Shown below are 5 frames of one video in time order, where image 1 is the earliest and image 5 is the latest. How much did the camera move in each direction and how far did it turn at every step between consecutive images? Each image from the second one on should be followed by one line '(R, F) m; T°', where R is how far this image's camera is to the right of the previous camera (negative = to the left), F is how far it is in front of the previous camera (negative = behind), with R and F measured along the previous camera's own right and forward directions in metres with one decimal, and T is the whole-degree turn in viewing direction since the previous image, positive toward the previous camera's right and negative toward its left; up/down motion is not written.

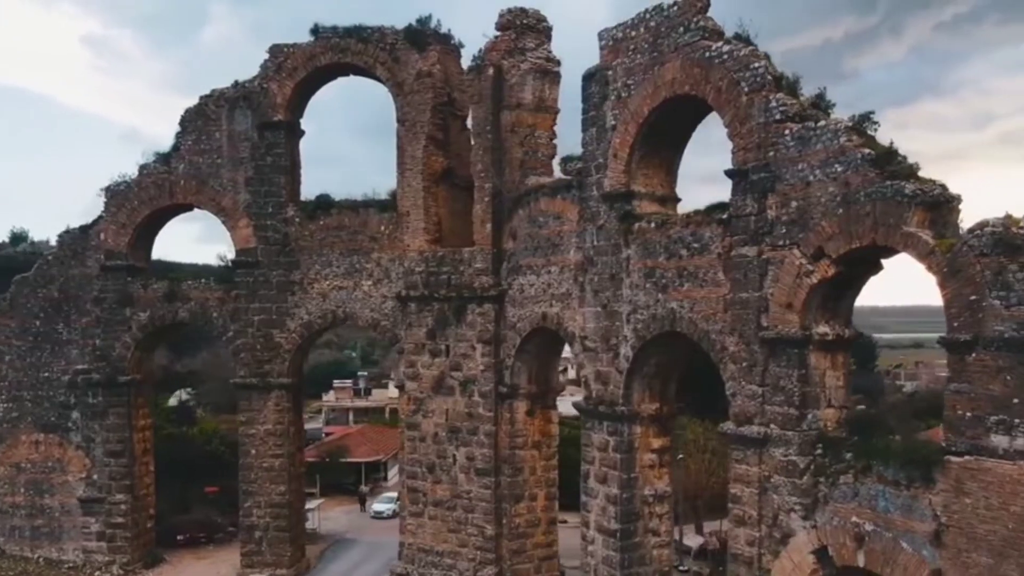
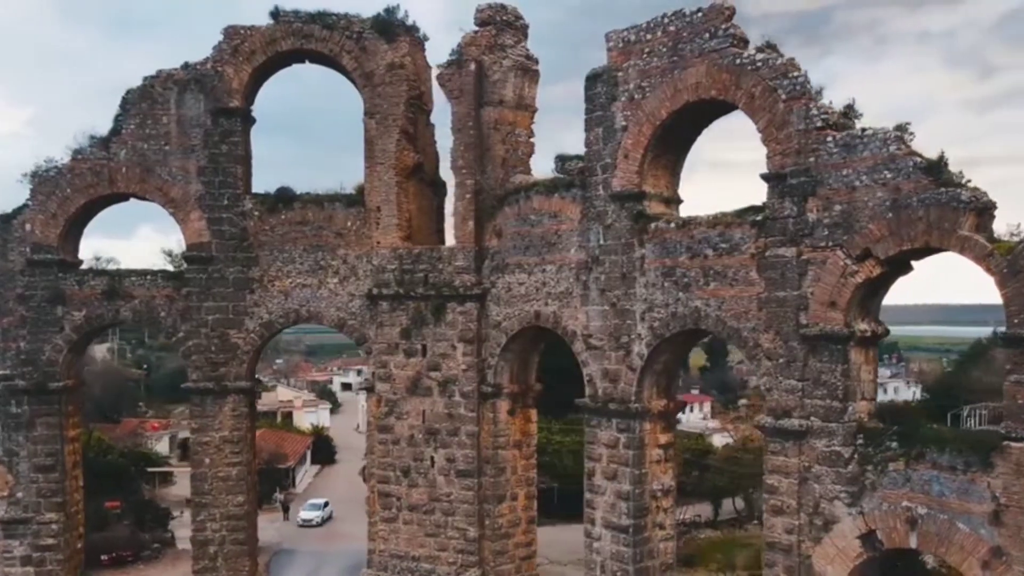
(-2.5, +0.3) m; +11°
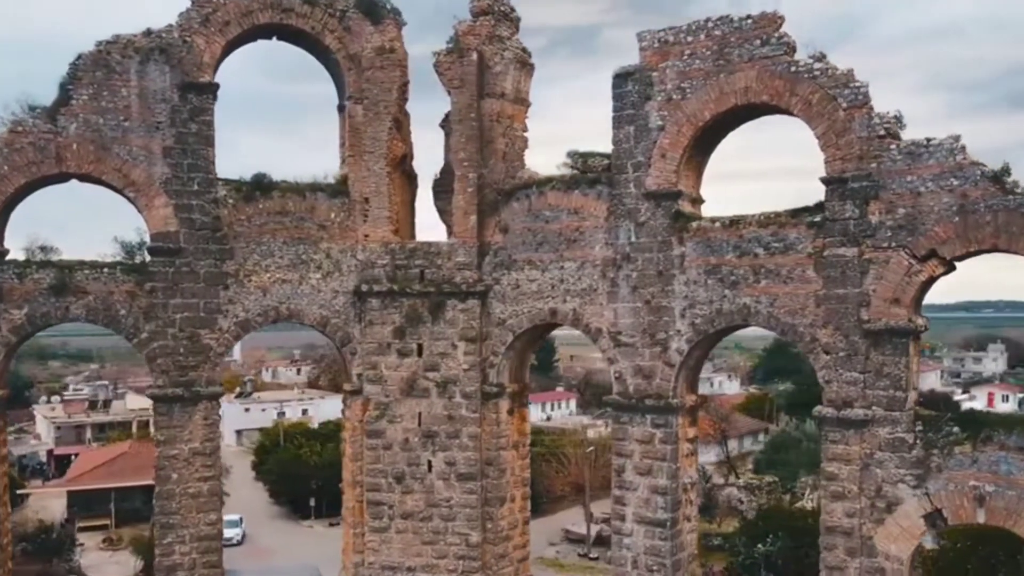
(-3.6, +0.7) m; +15°
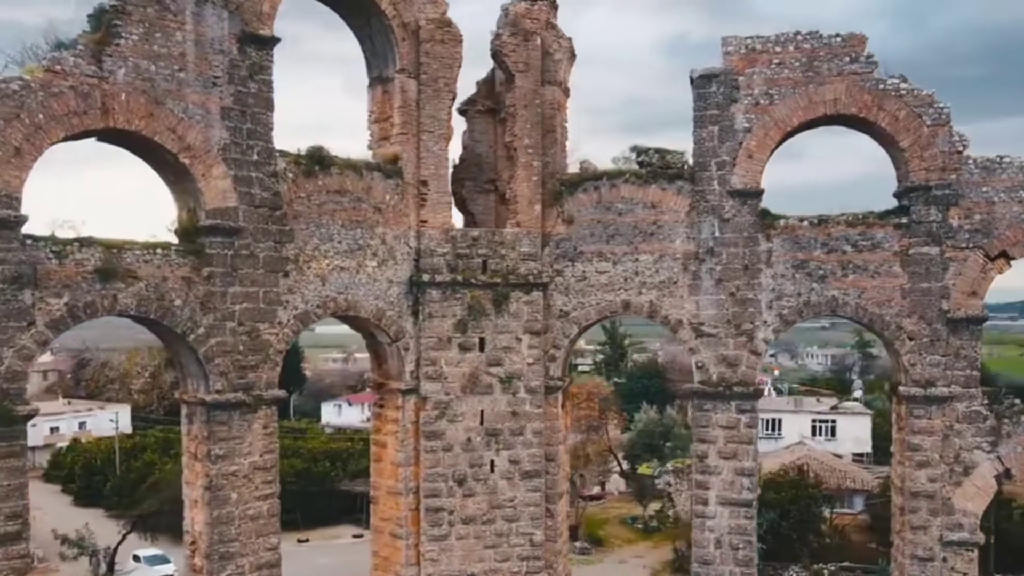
(-6.3, +1.7) m; +23°
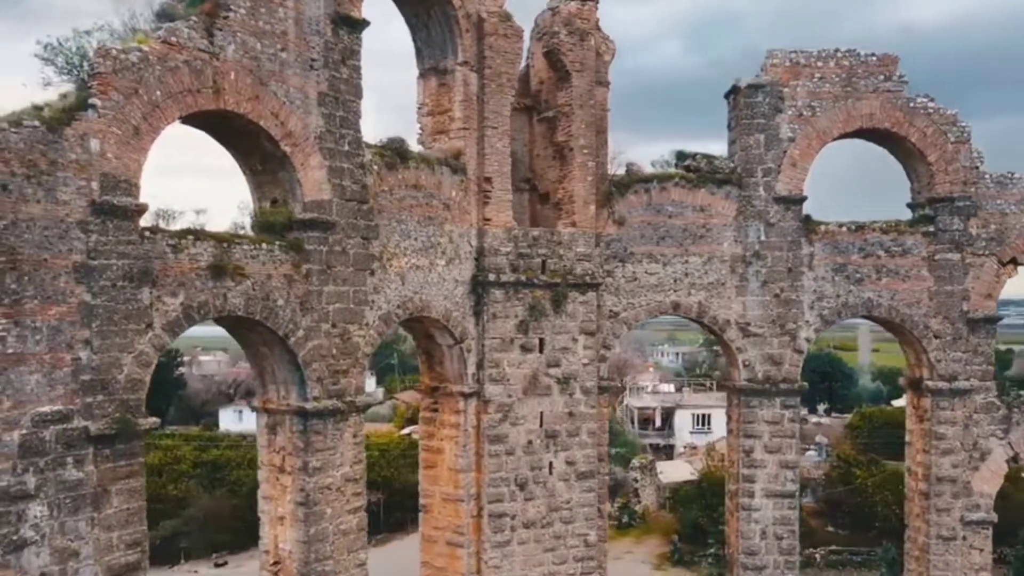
(-3.7, +0.6) m; +13°
